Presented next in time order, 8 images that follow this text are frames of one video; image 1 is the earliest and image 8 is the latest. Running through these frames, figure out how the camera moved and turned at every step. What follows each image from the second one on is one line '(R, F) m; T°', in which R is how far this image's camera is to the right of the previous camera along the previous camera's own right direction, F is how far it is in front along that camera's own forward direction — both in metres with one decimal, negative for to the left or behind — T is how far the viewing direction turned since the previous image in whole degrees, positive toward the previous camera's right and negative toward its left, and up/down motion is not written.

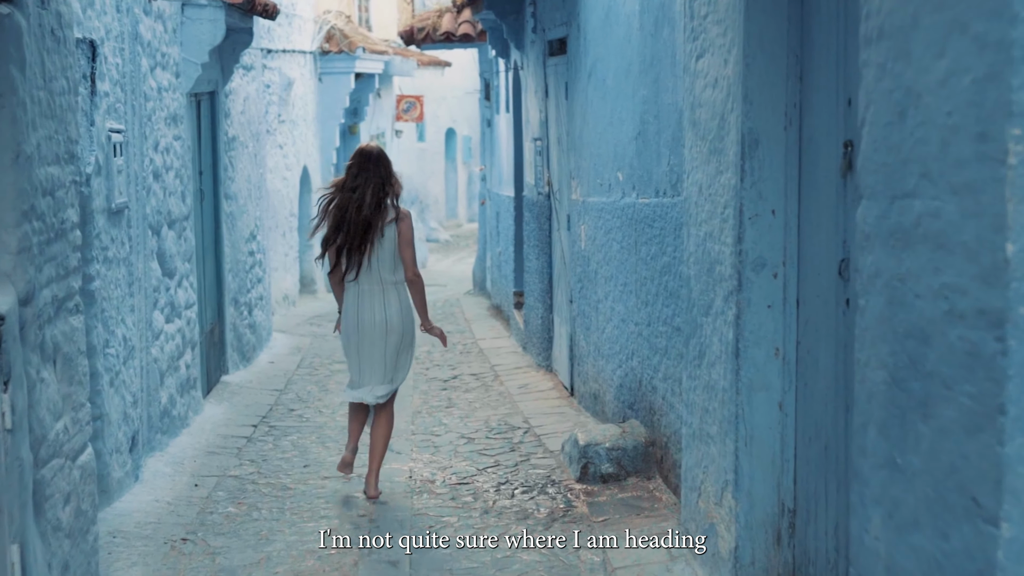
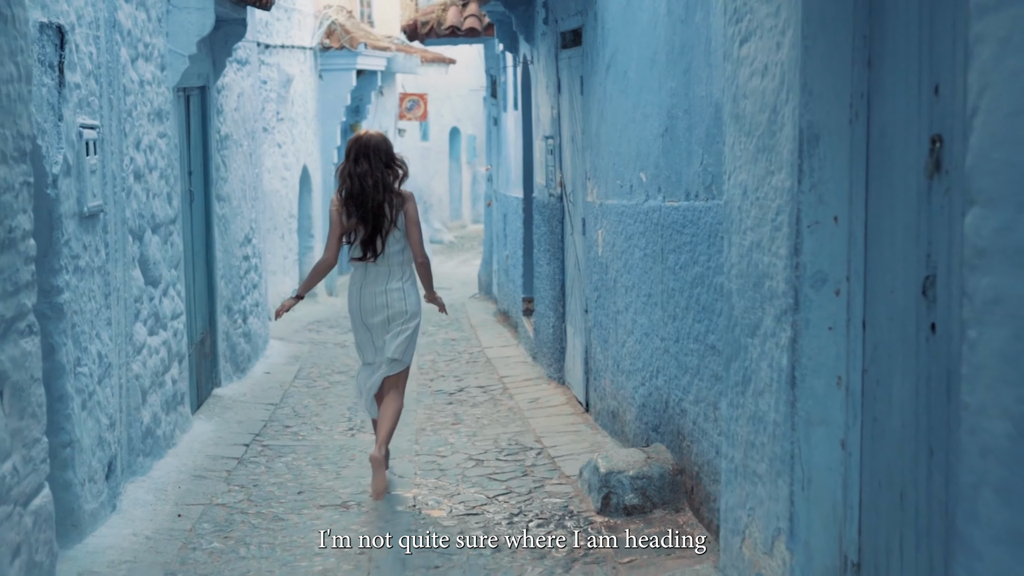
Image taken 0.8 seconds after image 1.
(-0.1, +0.6) m; 0°
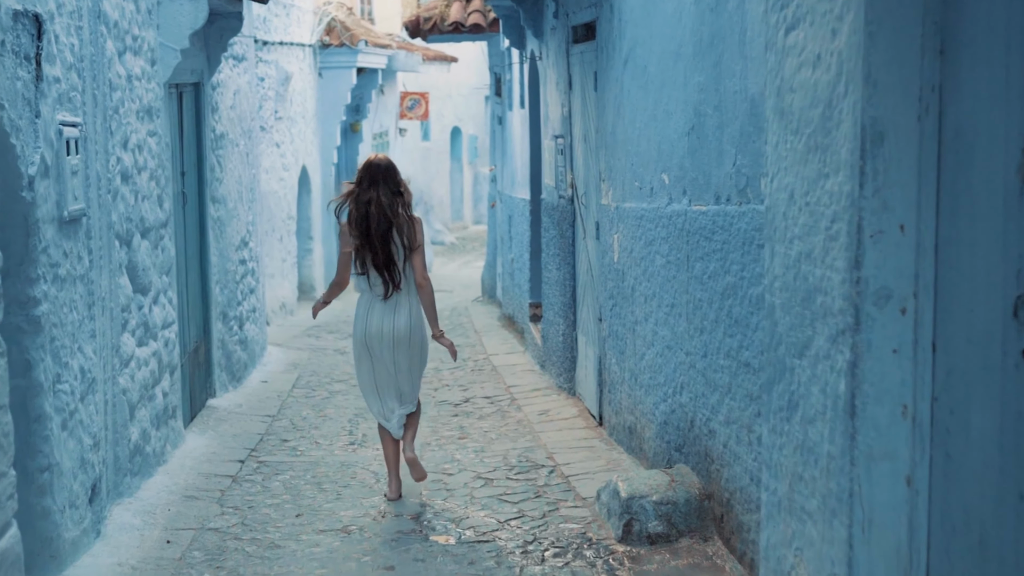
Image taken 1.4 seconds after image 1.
(-0.1, +0.4) m; 0°
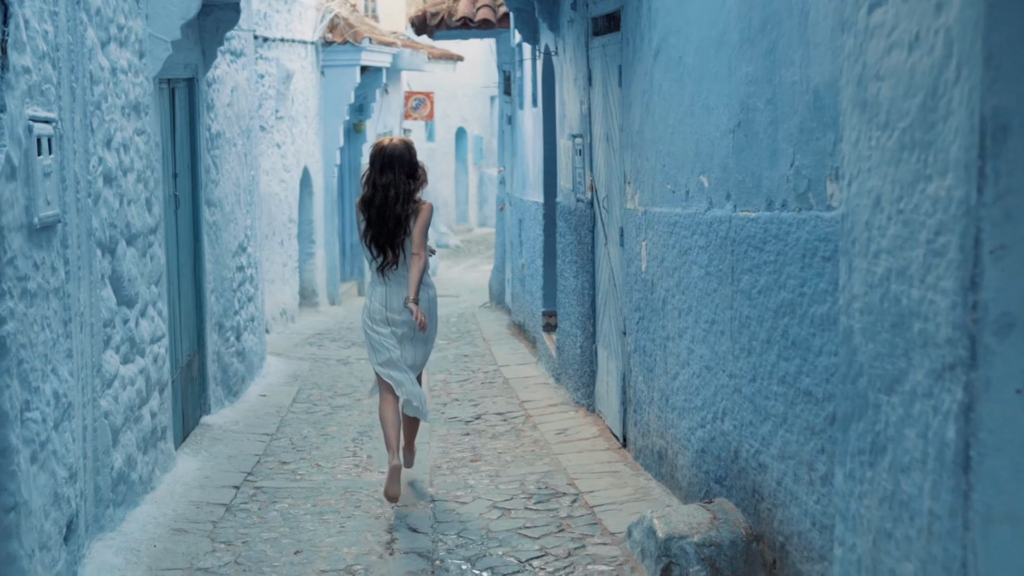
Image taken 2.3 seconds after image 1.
(-0.1, +0.6) m; 0°
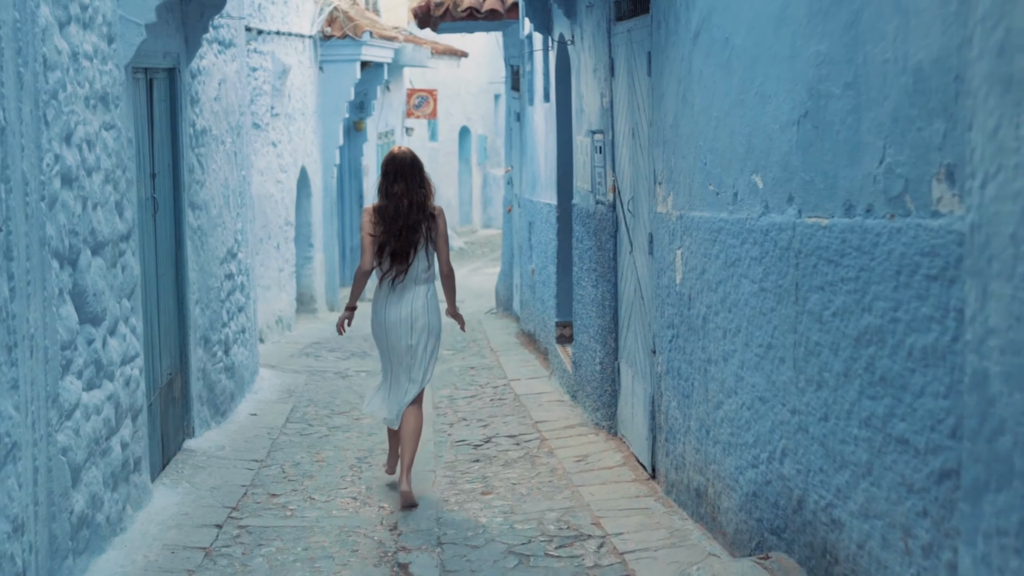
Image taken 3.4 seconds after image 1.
(-0.1, +0.7) m; 0°
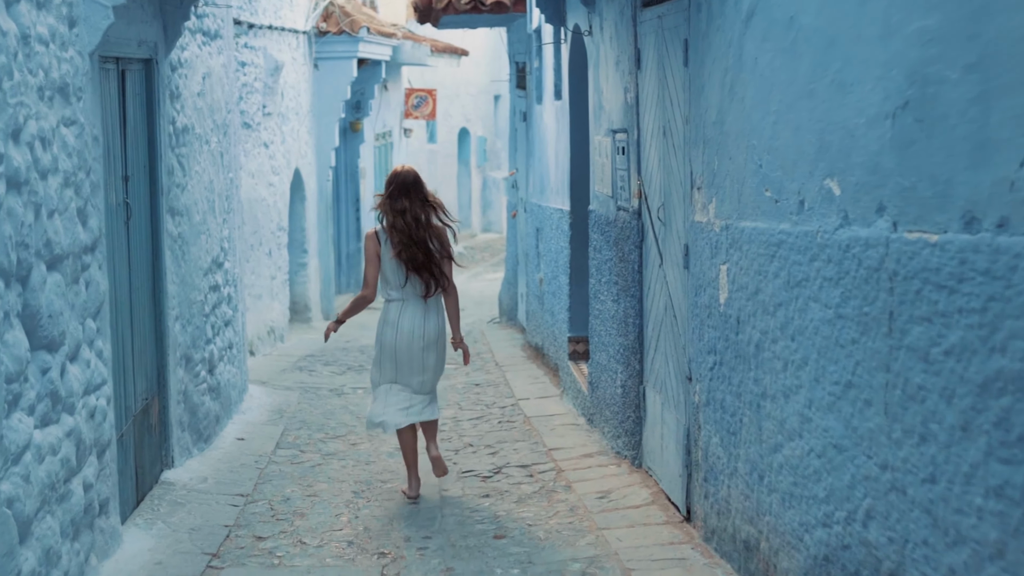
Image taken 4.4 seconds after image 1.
(-0.1, +0.7) m; 0°
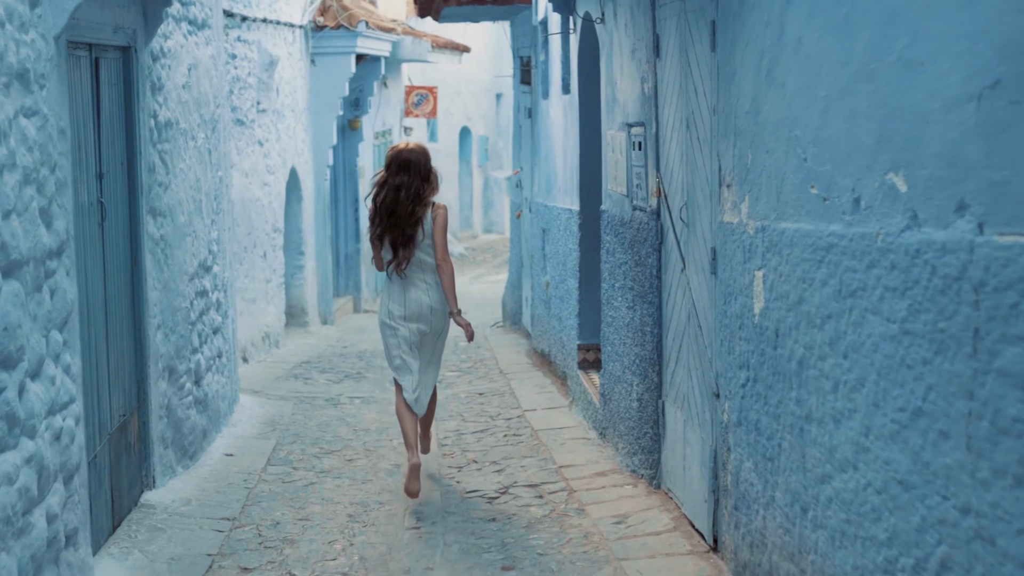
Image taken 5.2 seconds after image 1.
(0.0, +0.5) m; 0°
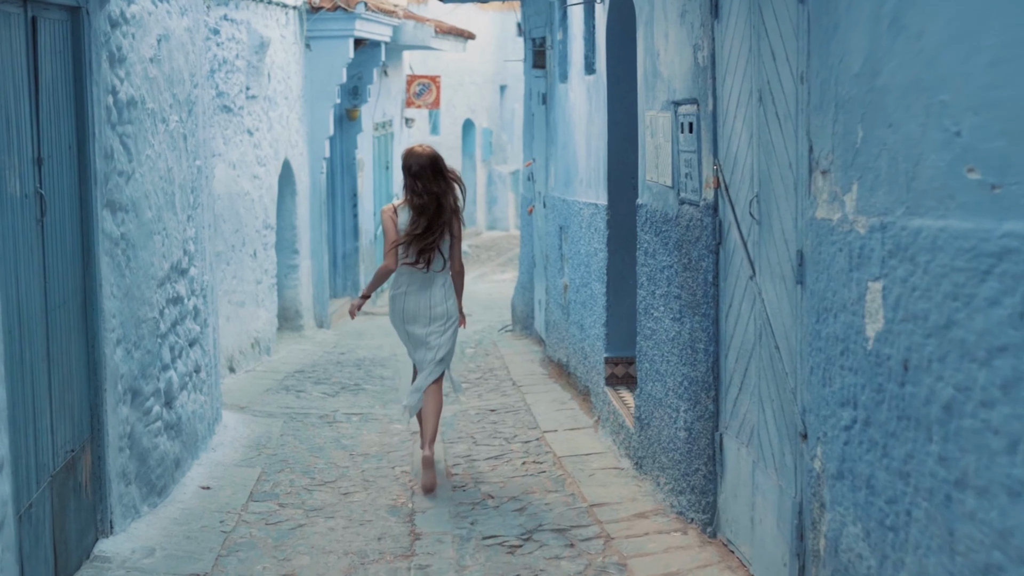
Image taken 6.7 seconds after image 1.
(-0.1, +1.0) m; 0°
